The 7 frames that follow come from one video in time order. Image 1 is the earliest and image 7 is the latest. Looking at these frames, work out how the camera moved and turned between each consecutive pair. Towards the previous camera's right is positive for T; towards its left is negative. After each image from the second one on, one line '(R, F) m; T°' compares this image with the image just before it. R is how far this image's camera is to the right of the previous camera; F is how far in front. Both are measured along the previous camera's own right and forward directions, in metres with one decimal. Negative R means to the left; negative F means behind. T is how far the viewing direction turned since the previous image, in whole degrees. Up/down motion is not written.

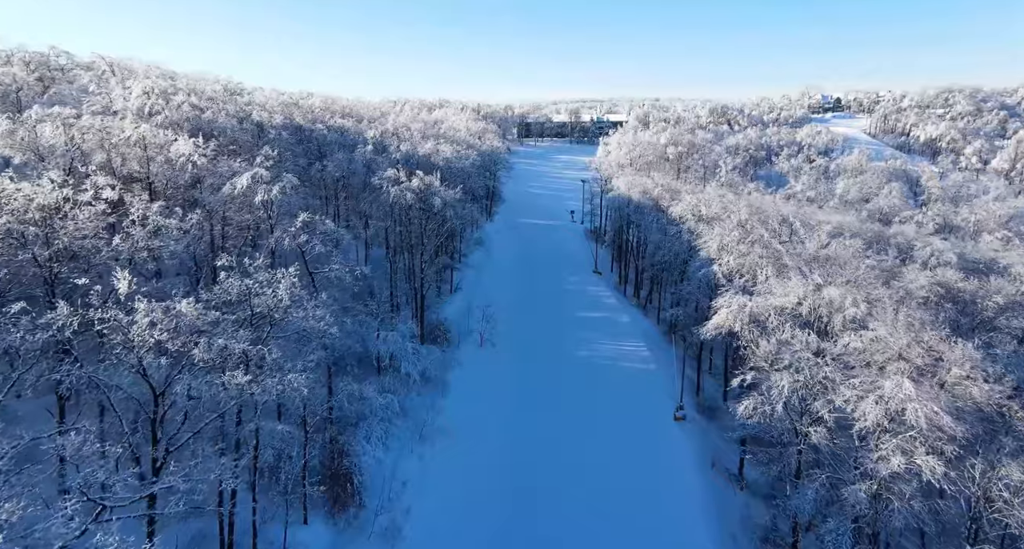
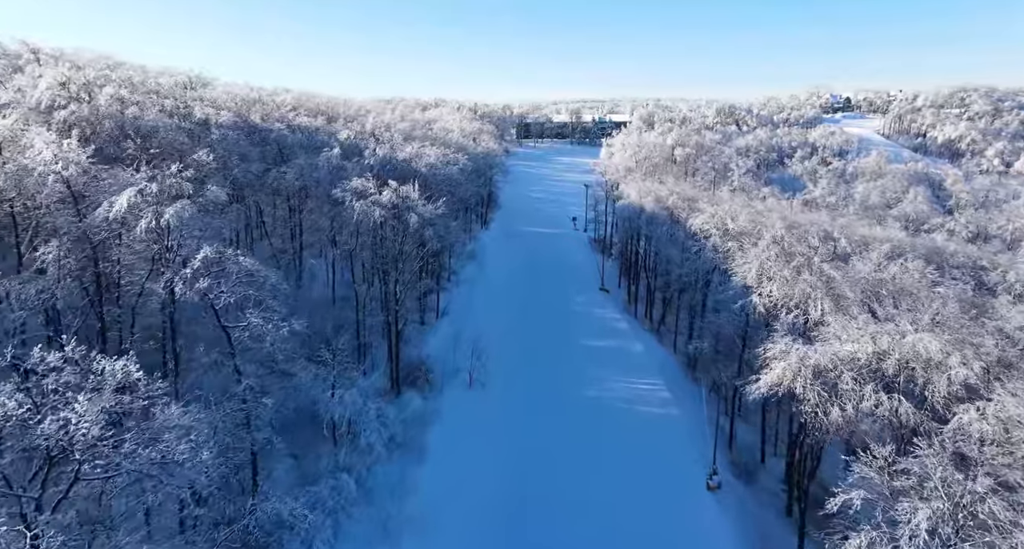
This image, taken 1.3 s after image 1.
(+0.3, +8.6) m; 0°
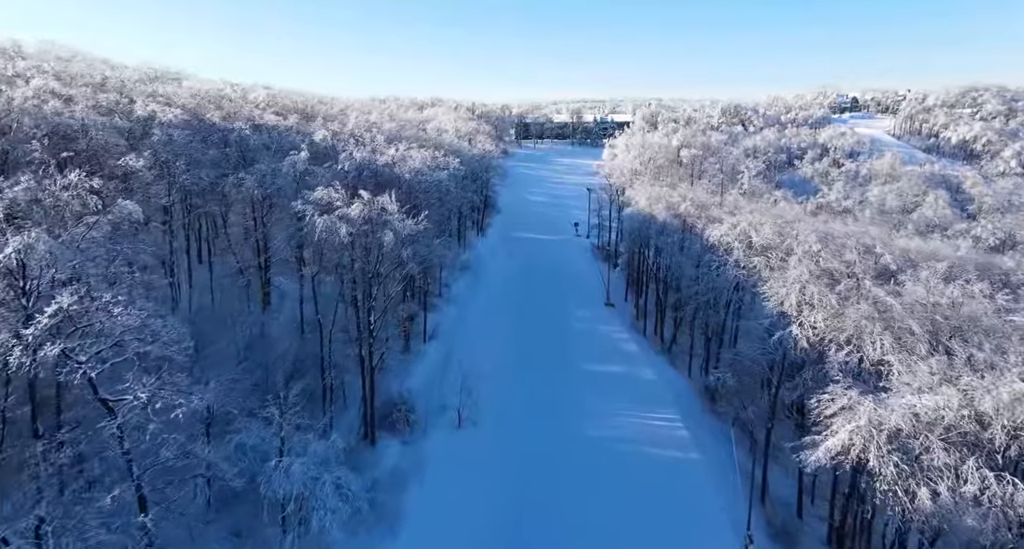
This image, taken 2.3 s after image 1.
(+0.2, +6.2) m; 0°
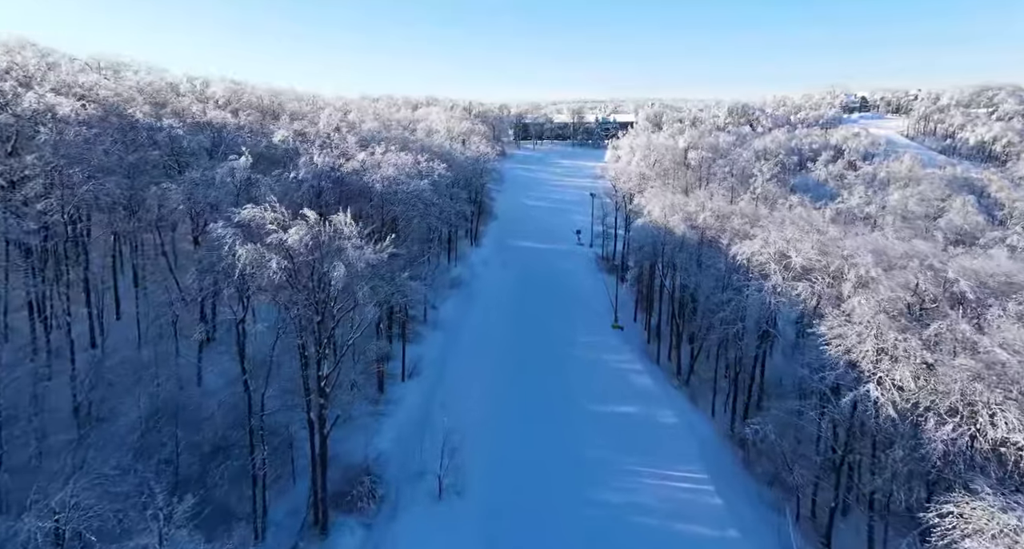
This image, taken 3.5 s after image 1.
(+0.3, +7.7) m; 0°
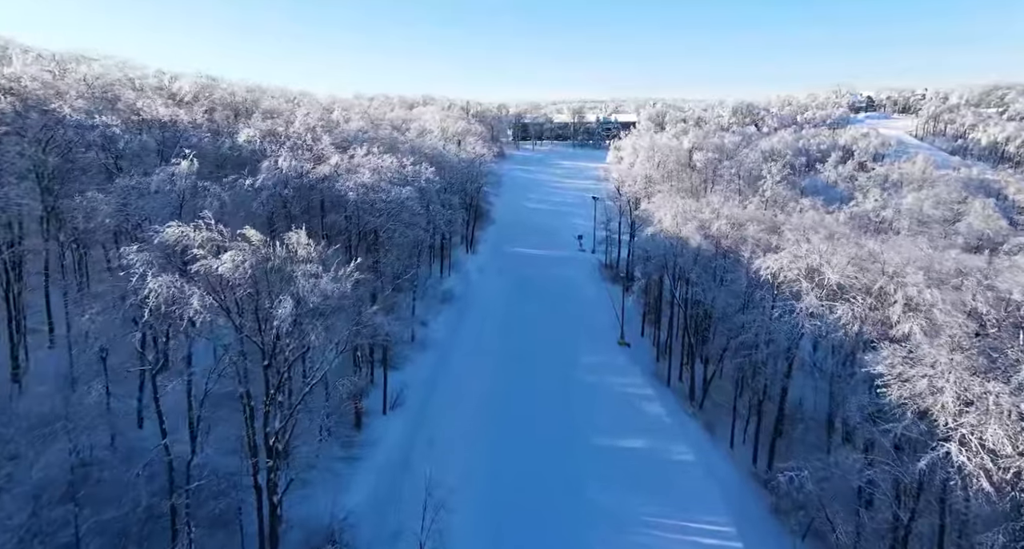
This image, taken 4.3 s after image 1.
(+0.2, +4.9) m; 0°
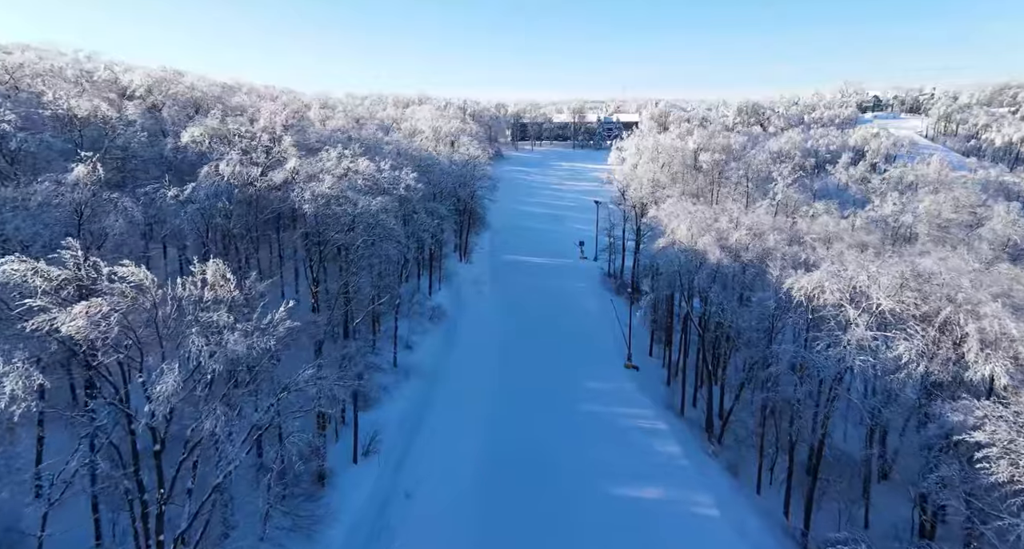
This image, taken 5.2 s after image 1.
(+0.3, +5.6) m; 0°
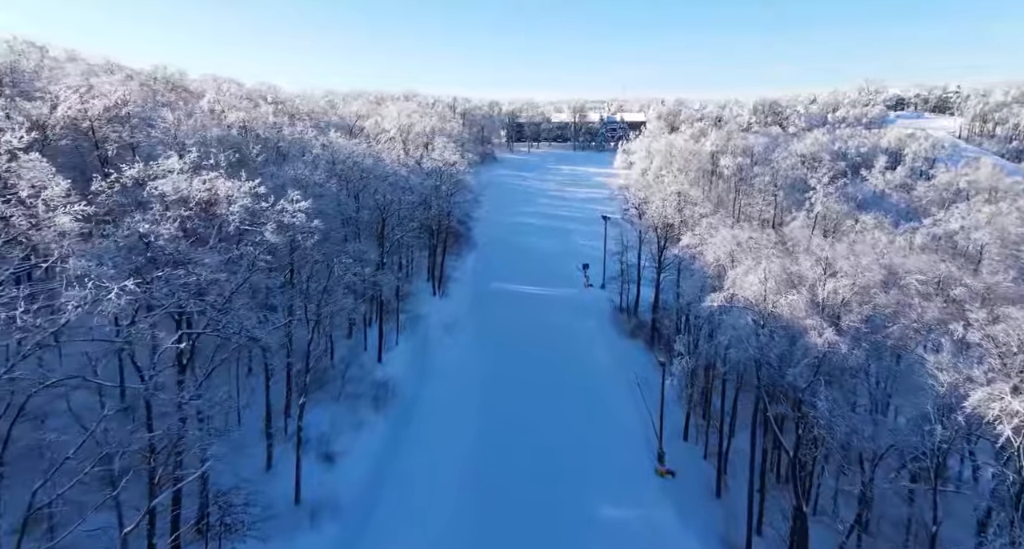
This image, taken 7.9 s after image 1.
(+1.1, +16.3) m; 0°
